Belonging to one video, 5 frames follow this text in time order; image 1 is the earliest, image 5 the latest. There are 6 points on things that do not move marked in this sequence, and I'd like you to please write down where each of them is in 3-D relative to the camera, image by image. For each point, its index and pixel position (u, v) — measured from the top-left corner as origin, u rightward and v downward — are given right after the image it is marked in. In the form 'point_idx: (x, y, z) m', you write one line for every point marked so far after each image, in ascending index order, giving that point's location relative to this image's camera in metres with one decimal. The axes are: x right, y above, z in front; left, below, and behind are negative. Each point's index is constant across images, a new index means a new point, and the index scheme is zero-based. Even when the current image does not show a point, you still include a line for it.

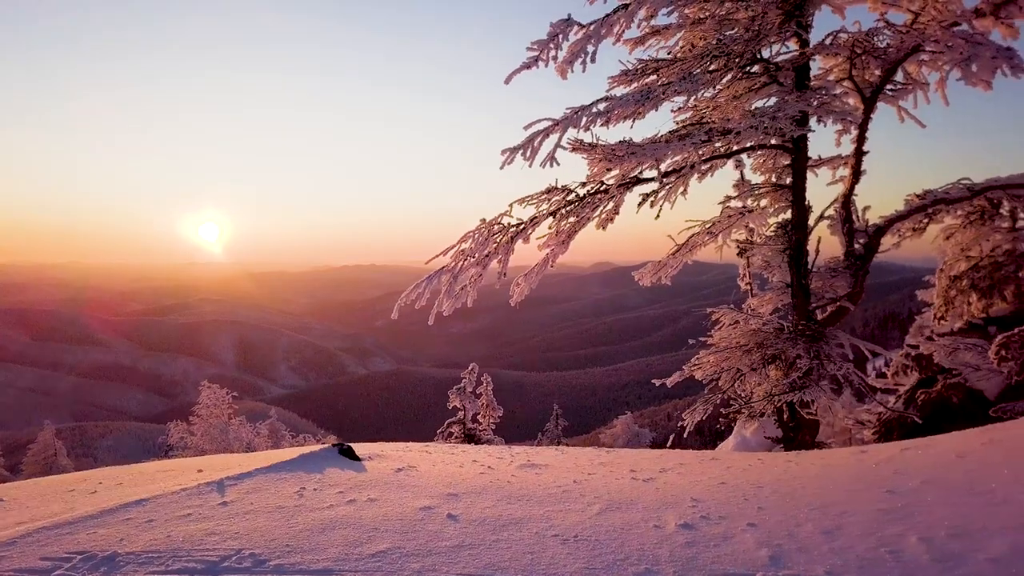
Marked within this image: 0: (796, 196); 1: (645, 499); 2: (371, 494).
0: (+3.4, +1.1, +6.3) m
1: (+0.7, -1.2, +3.0) m
2: (-0.8, -1.2, +3.2) m
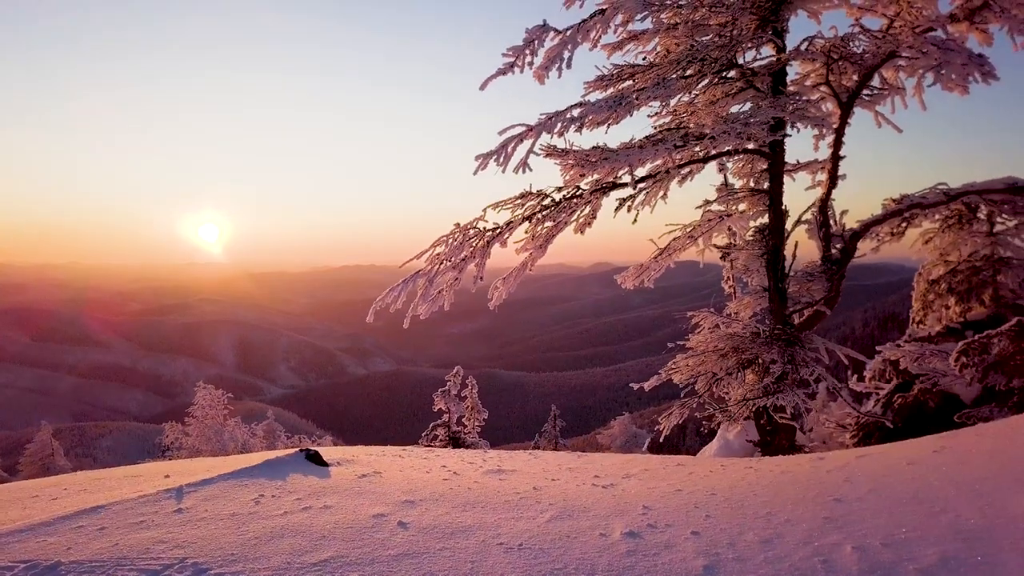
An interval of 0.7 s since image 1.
0: (+3.1, +1.0, +6.3) m
1: (+0.5, -1.3, +3.1) m
2: (-1.1, -1.3, +3.2) m
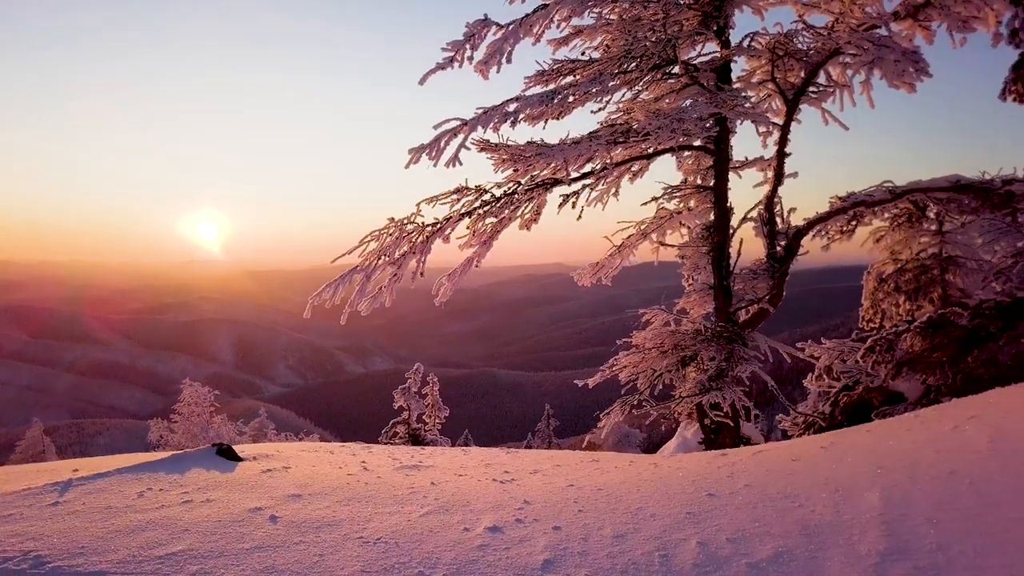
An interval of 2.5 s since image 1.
0: (+2.4, +1.1, +6.3) m
1: (-0.2, -1.2, +3.0) m
2: (-1.8, -1.2, +3.2) m
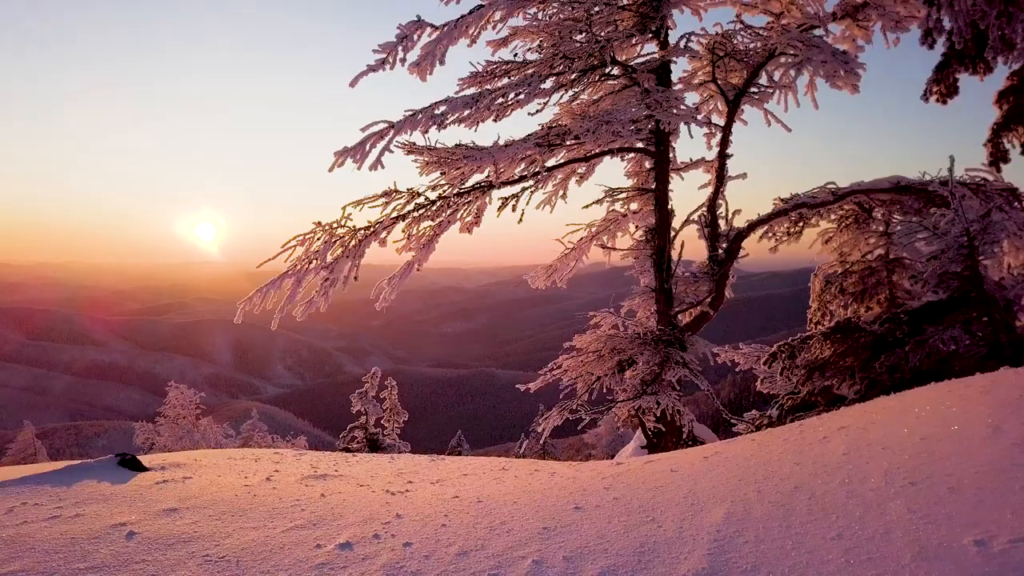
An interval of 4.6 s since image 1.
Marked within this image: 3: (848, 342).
0: (+1.7, +1.0, +6.3) m
1: (-0.9, -1.3, +3.0) m
2: (-2.5, -1.3, +3.1) m
3: (+2.6, -0.4, +4.2) m
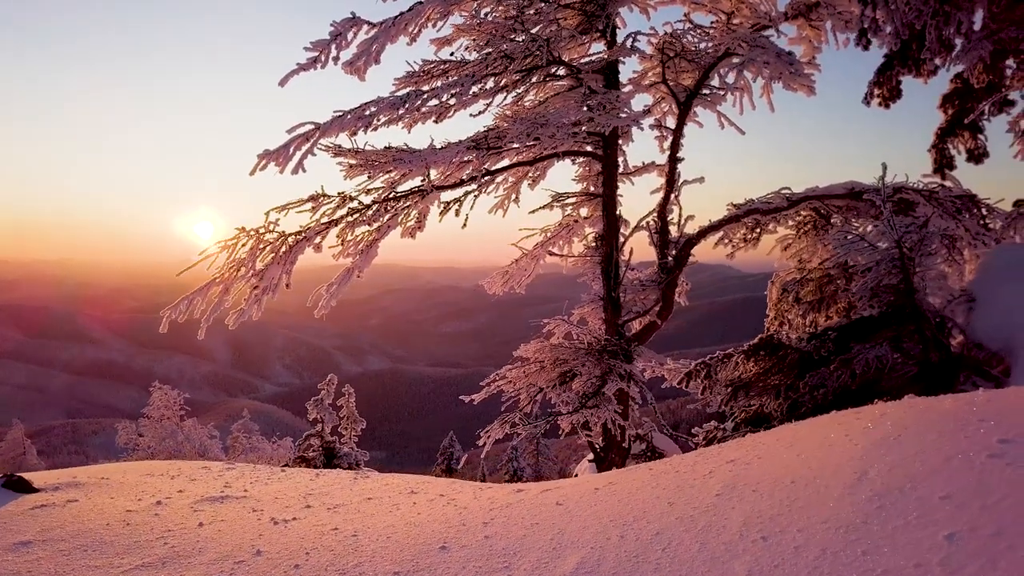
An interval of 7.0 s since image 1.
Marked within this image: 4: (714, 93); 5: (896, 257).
0: (+1.1, +0.9, +6.0) m
1: (-1.5, -1.3, +2.7) m
2: (-3.1, -1.4, +2.9) m
3: (+2.0, -0.5, +3.9) m
4: (+2.3, +2.2, +6.1) m
5: (+2.7, +0.2, +3.8) m
